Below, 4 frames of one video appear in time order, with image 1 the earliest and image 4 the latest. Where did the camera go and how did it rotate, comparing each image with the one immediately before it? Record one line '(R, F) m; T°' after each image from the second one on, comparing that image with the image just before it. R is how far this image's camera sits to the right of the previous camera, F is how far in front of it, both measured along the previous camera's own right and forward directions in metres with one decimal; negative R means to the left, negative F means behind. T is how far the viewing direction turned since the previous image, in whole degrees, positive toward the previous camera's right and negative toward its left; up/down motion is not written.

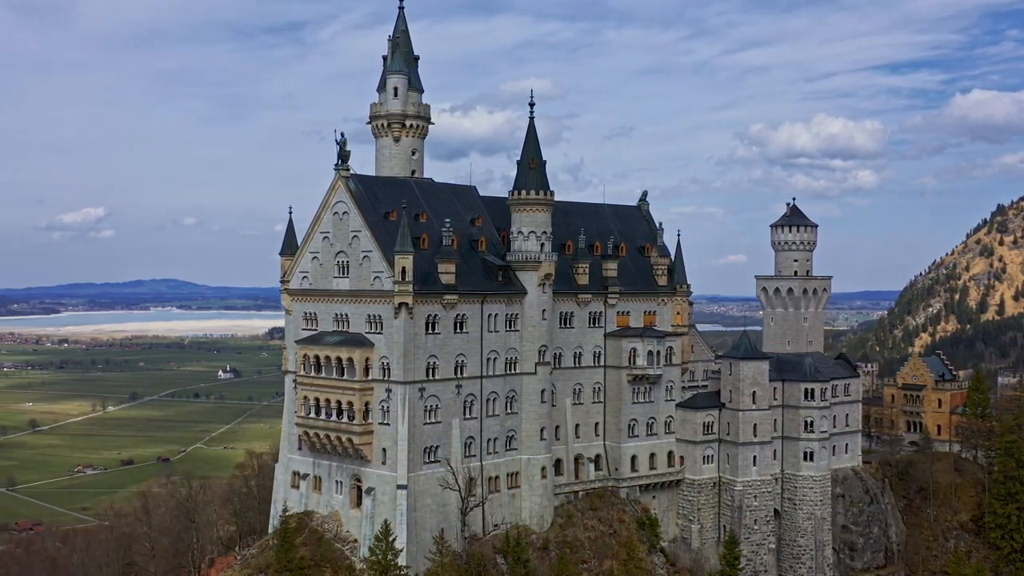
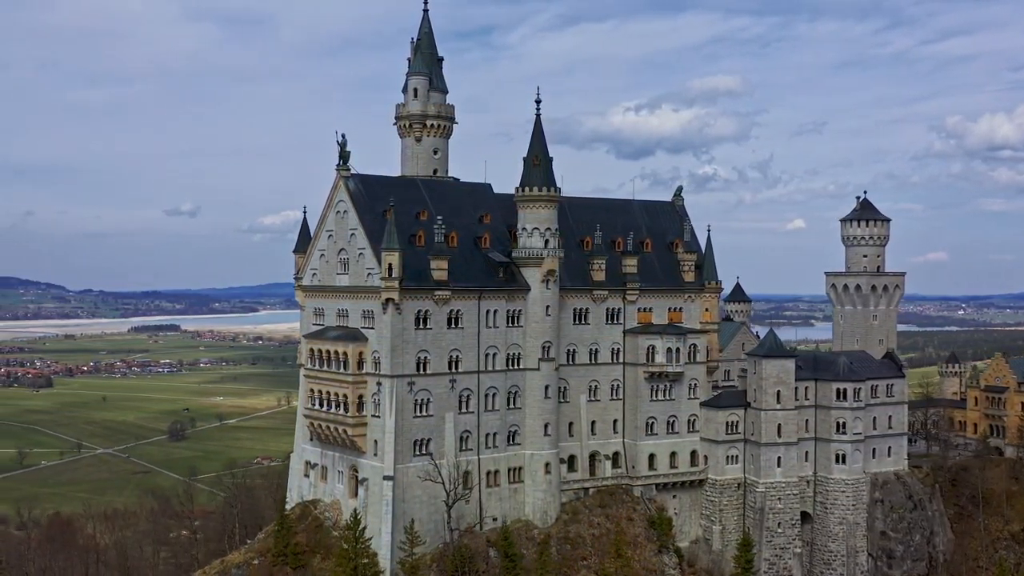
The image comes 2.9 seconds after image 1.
(+13.3, +0.4) m; -10°
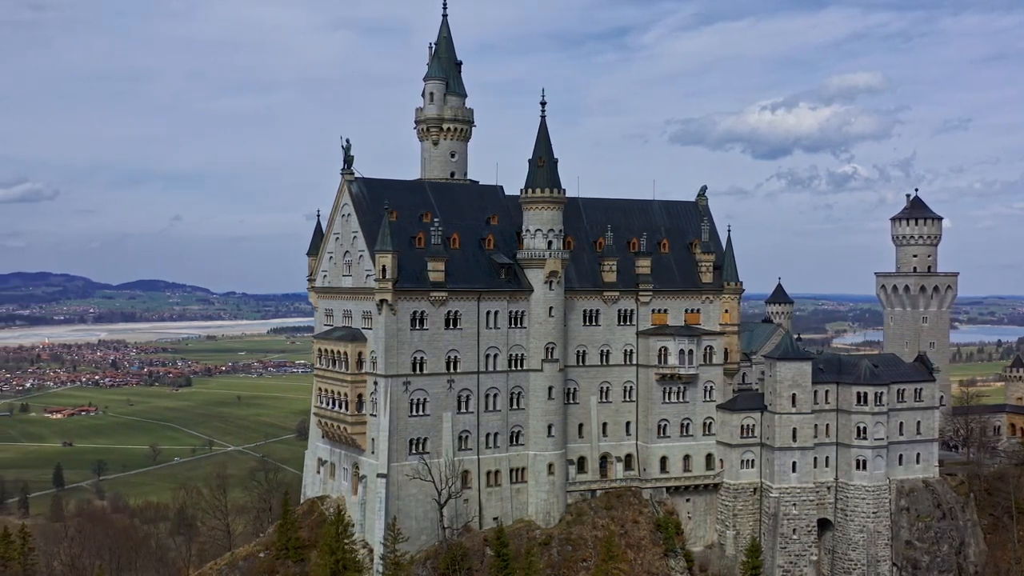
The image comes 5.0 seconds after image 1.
(+9.6, +0.2) m; -7°
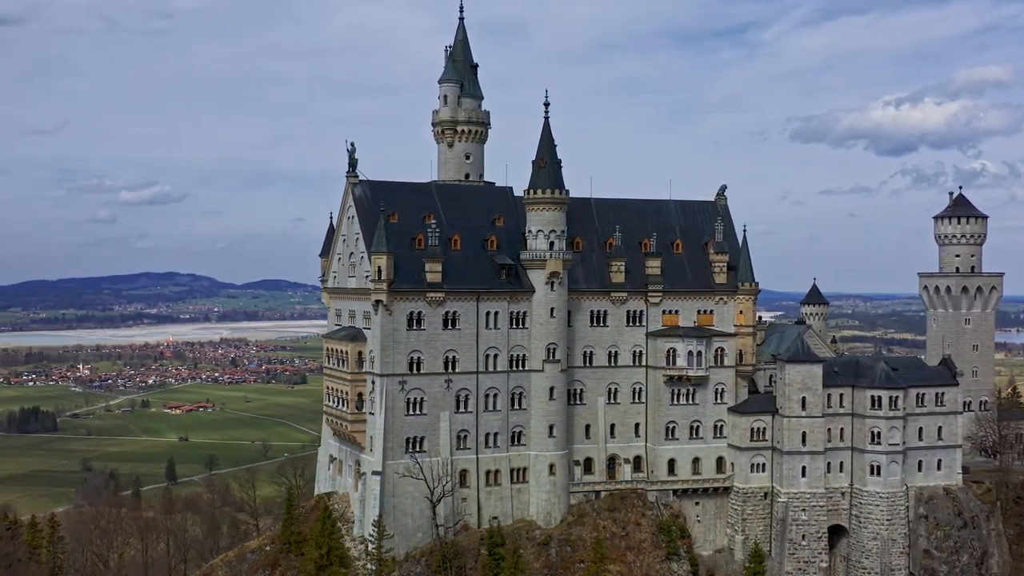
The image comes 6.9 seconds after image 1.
(+8.5, +0.2) m; -6°
